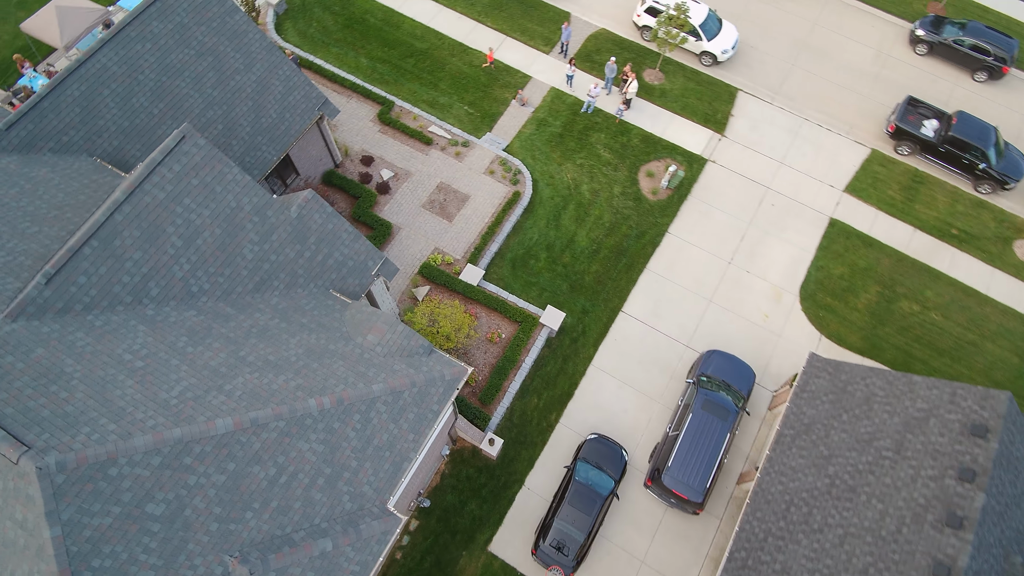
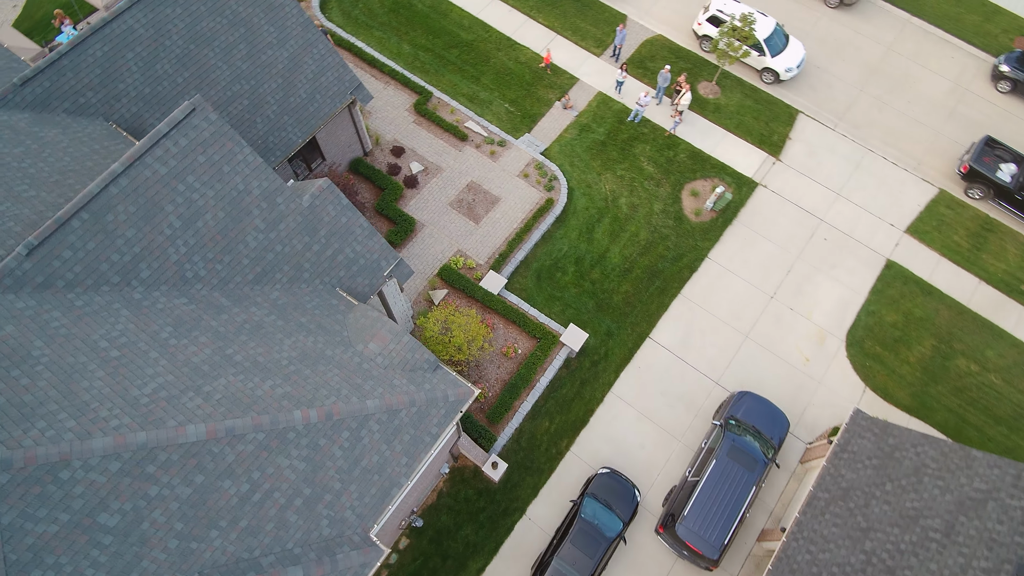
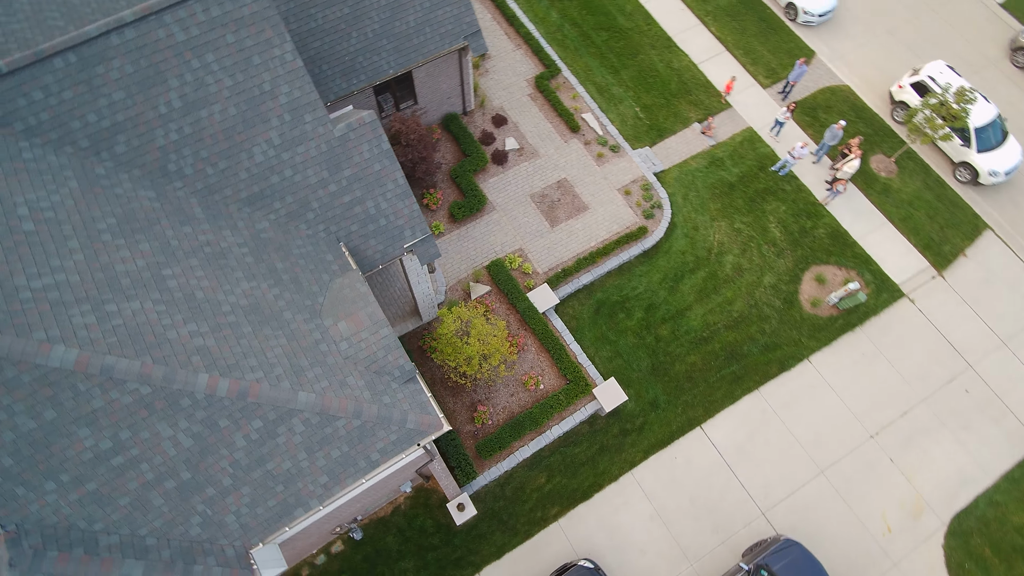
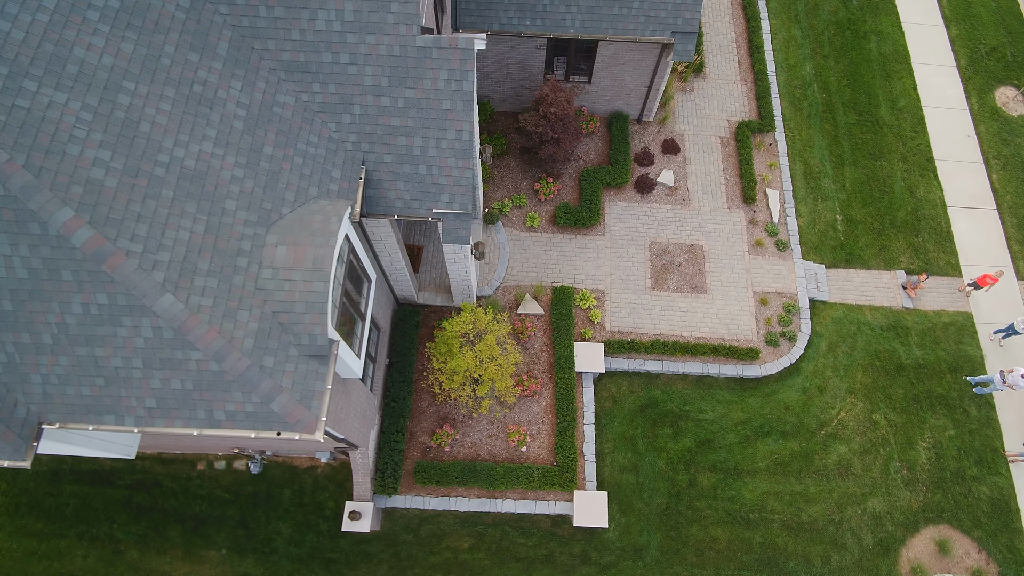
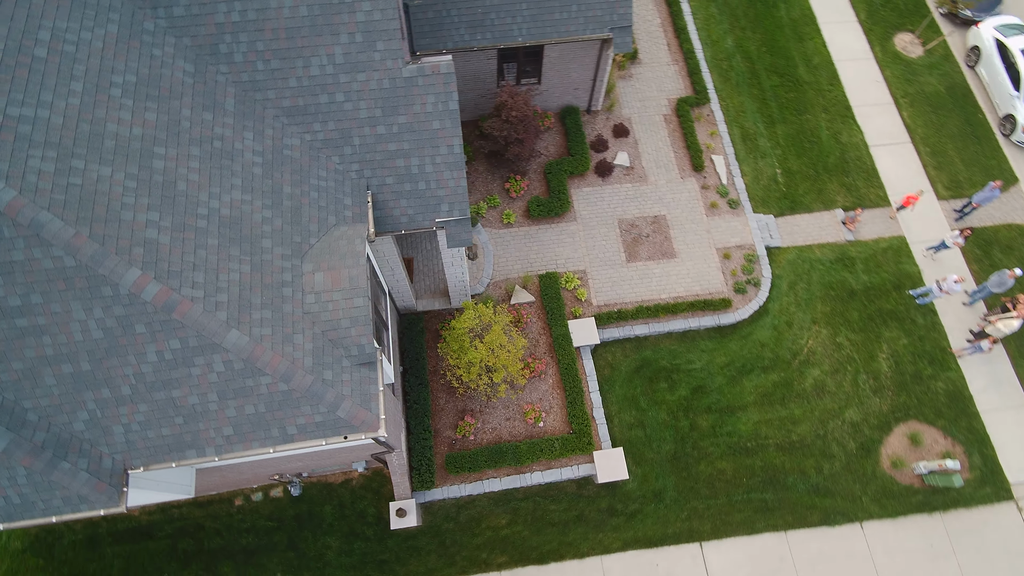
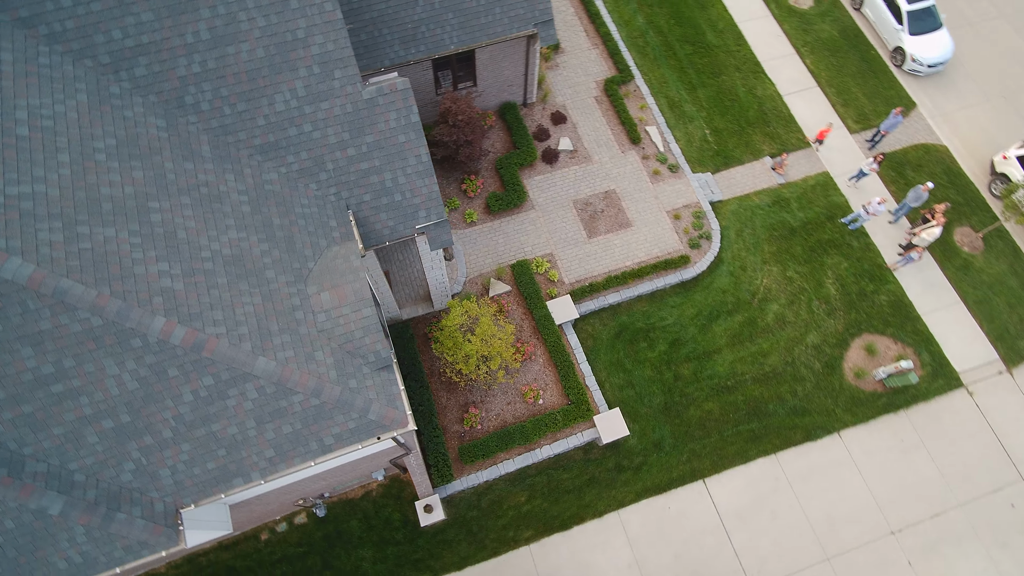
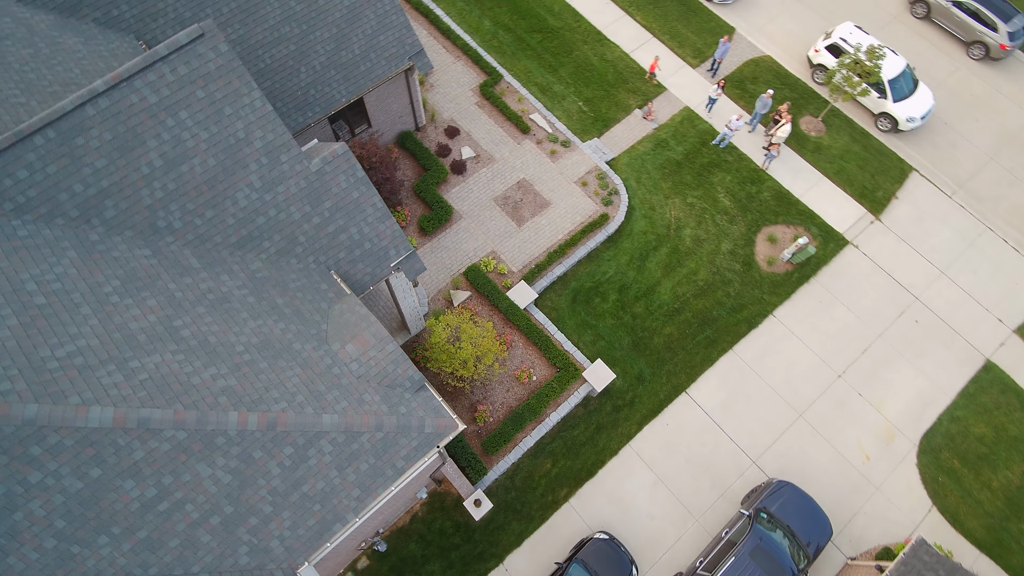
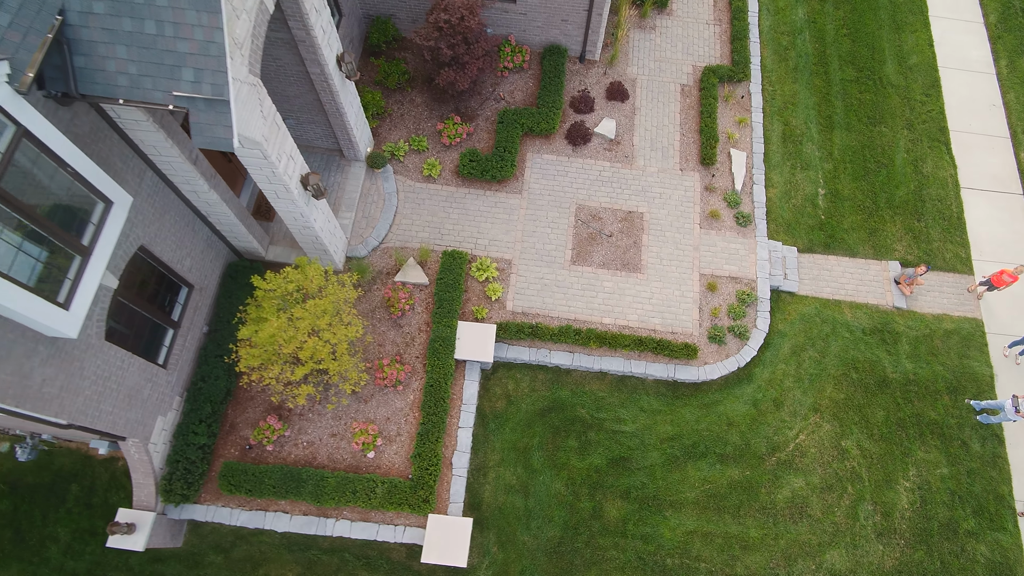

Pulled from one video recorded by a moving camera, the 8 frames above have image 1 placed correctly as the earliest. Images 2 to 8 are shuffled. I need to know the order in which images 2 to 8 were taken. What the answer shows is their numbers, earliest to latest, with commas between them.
2, 7, 3, 6, 5, 4, 8
